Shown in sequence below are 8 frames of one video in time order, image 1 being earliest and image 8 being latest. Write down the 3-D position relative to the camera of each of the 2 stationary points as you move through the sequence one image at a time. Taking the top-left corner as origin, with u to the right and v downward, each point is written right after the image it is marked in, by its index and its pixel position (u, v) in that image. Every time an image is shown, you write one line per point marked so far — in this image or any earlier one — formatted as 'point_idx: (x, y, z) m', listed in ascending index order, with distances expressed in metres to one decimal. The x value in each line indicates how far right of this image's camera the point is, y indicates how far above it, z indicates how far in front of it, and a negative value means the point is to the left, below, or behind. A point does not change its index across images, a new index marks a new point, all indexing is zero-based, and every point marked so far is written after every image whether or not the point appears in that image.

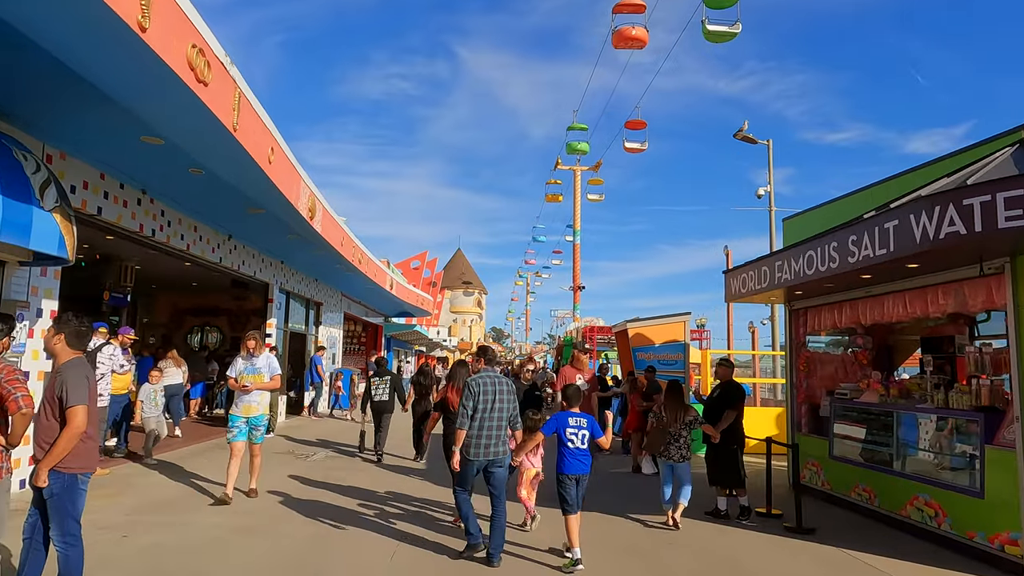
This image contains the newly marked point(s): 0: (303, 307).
0: (-5.3, -0.4, +17.0) m
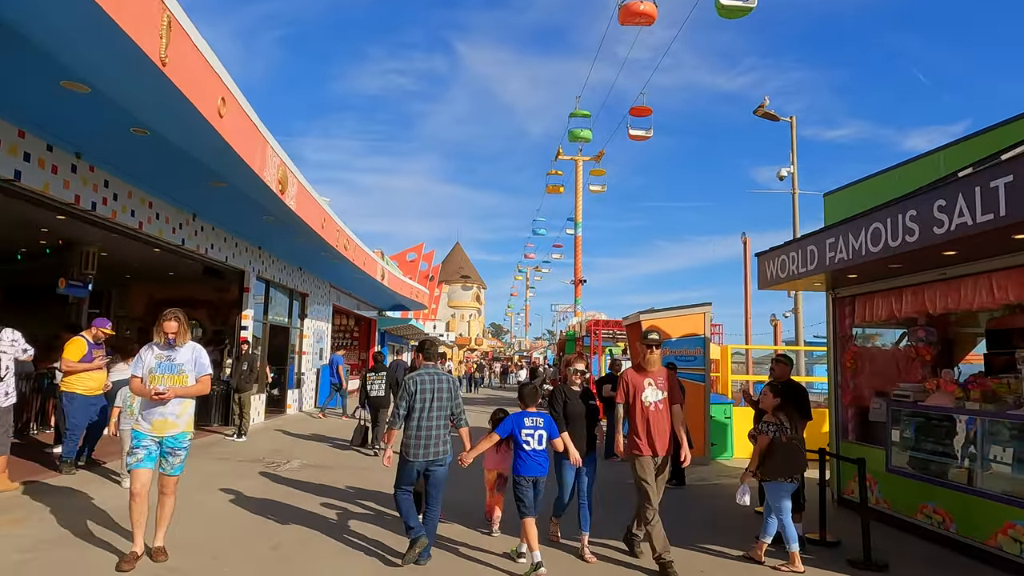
0: (-5.3, -0.2, +15.7) m
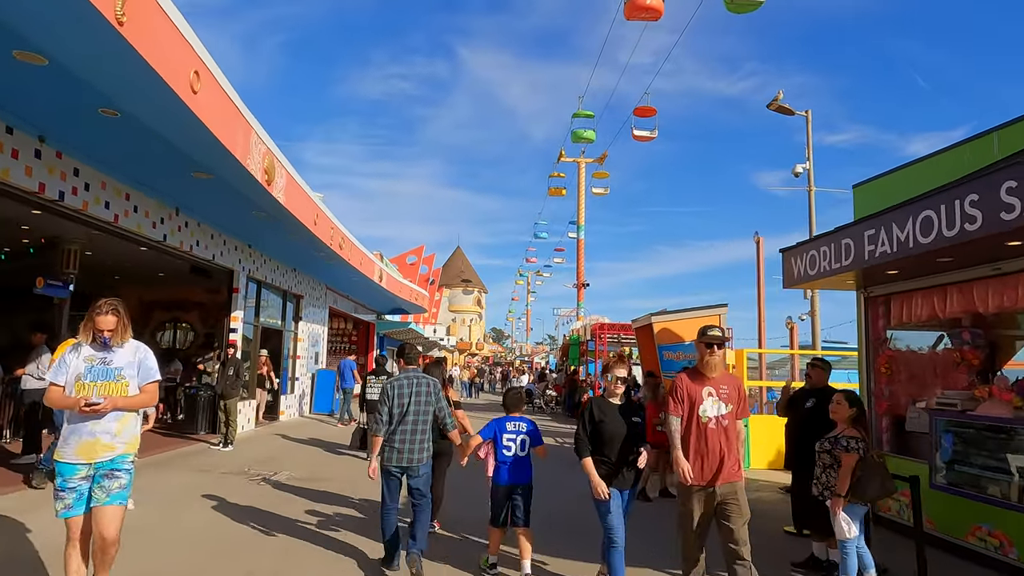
0: (-5.2, -0.2, +15.1) m
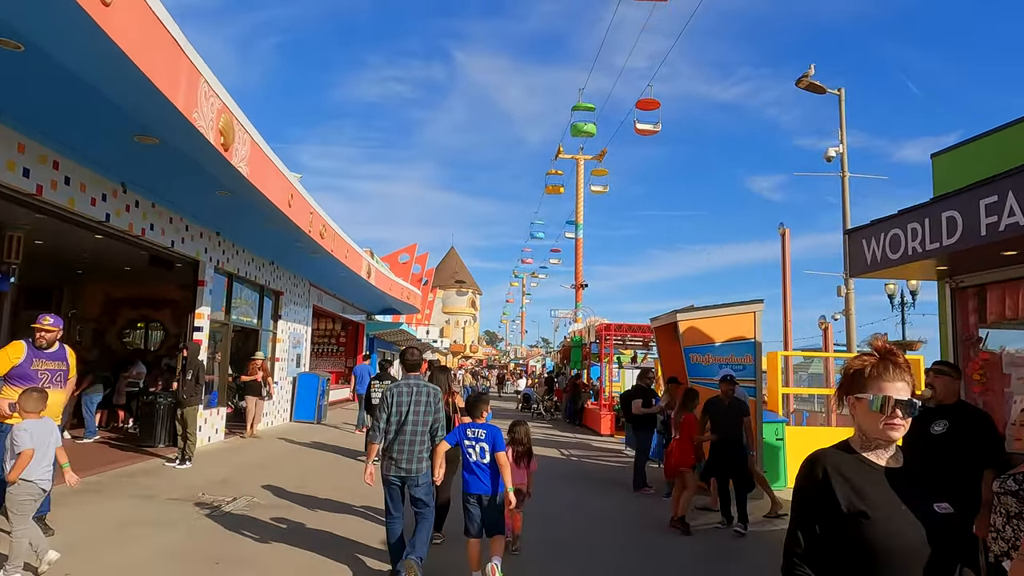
0: (-5.2, -0.1, +13.6) m
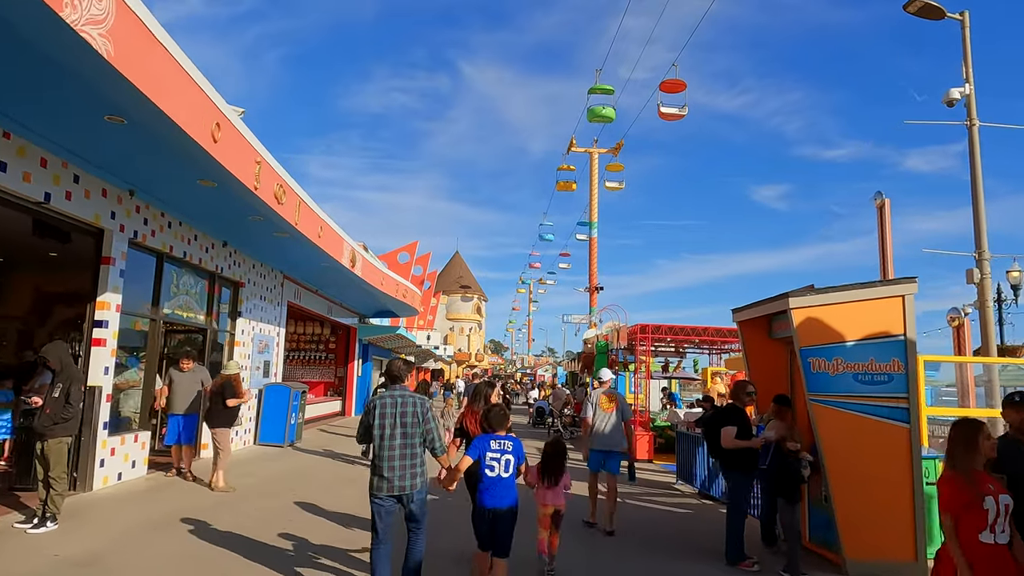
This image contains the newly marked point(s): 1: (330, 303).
0: (-4.9, +0.1, +10.6) m
1: (-5.3, -0.4, +19.7) m
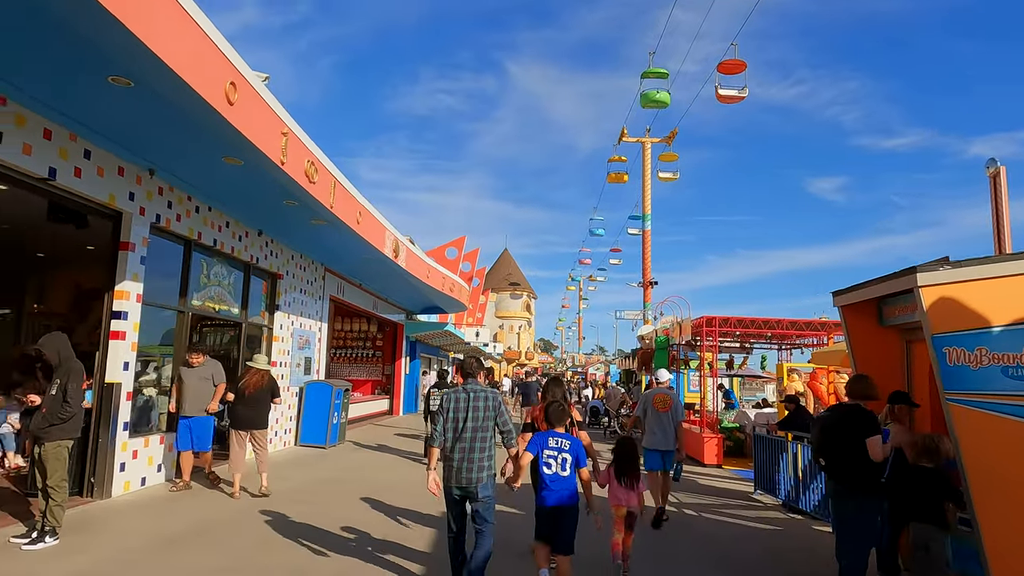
0: (-4.1, +0.2, +10.0) m
1: (-3.8, -0.3, +19.1) m
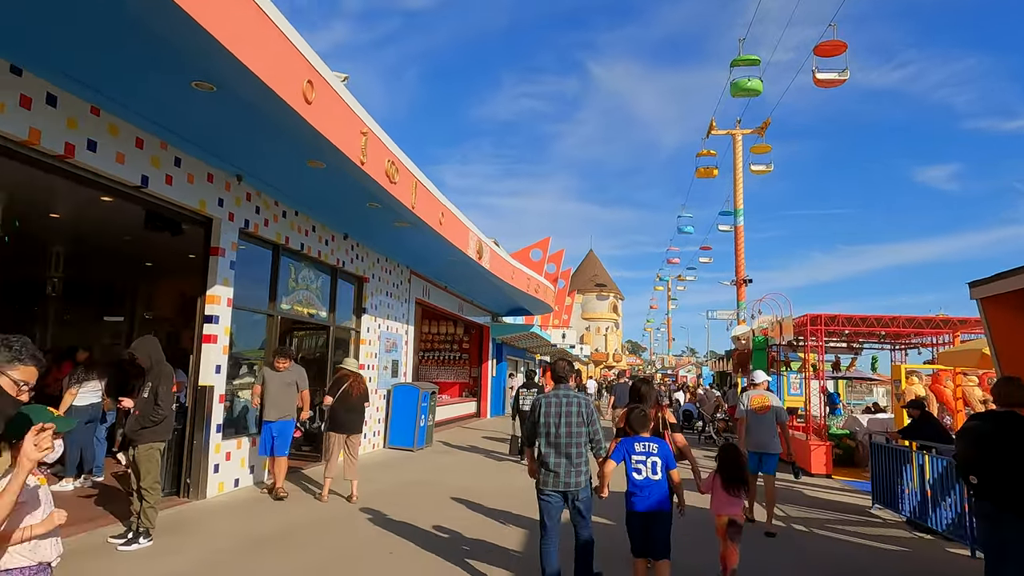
0: (-2.8, +0.2, +10.1) m
1: (-1.4, -0.4, +19.1) m
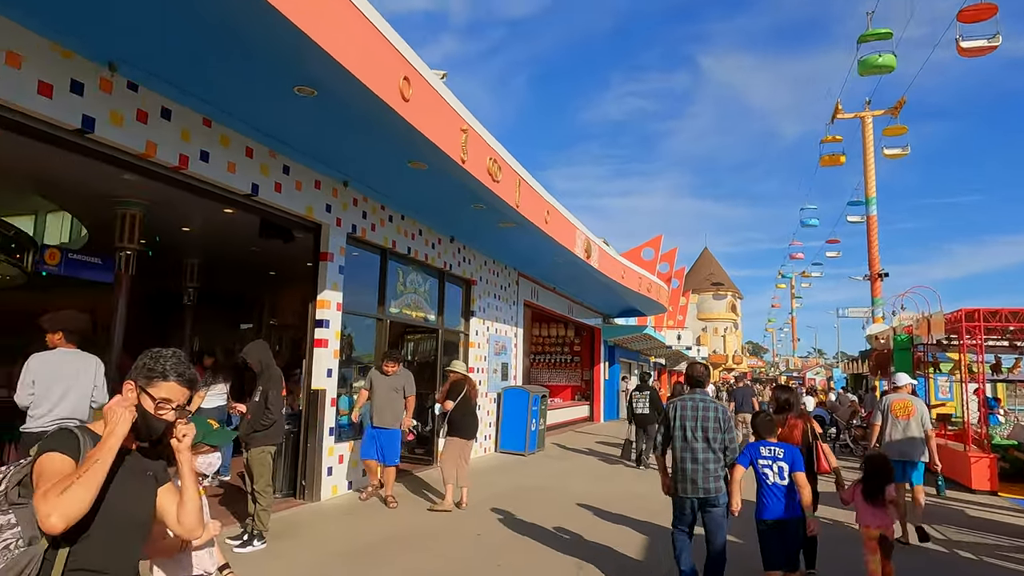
0: (-1.2, +0.1, +10.1) m
1: (+1.6, -0.4, +18.7) m
